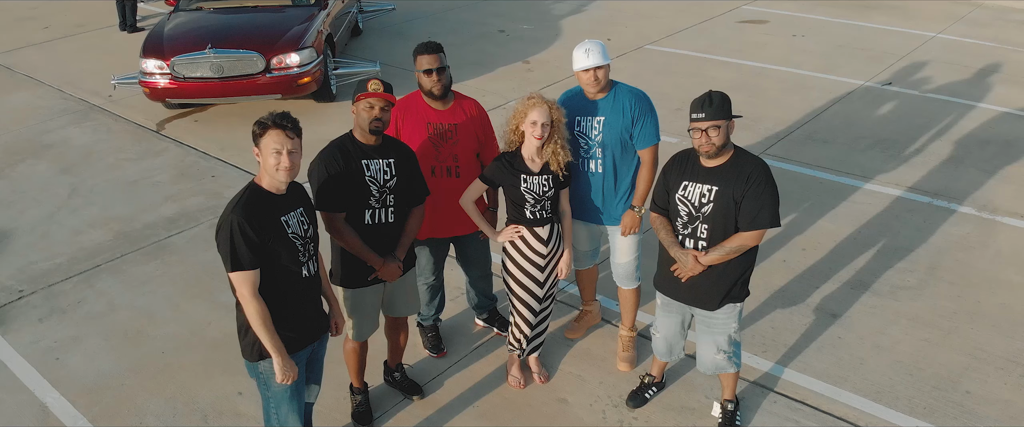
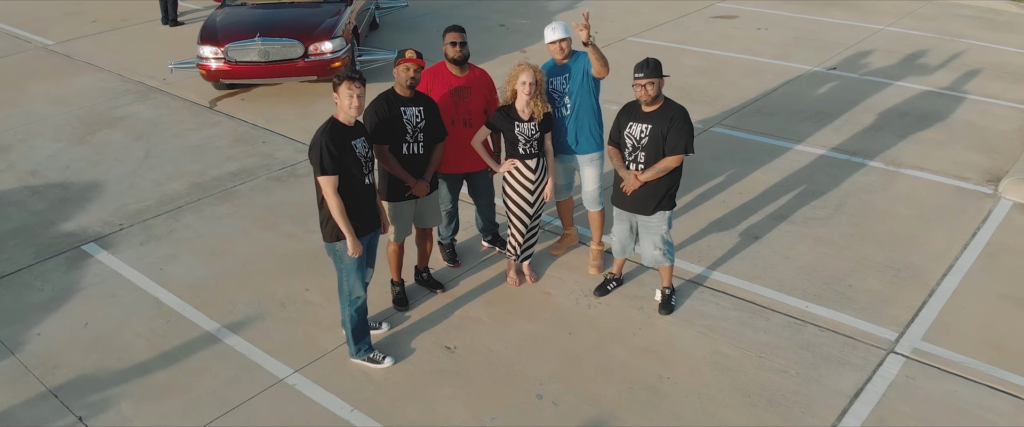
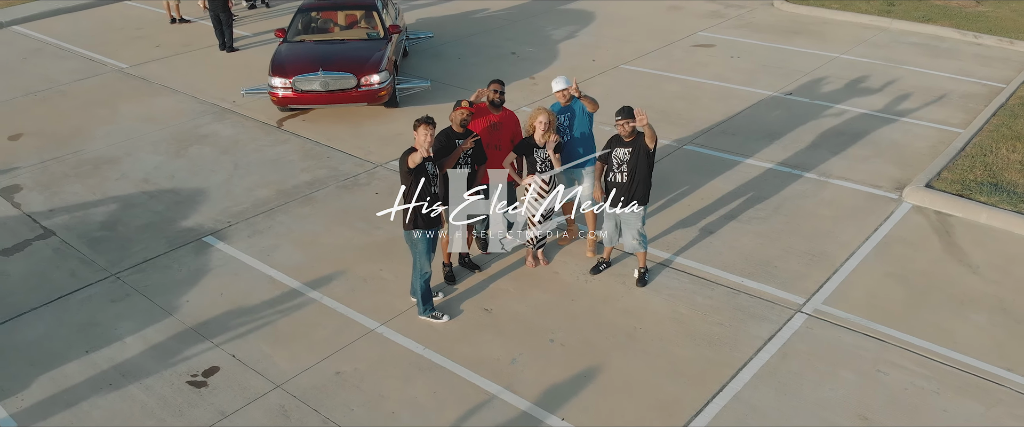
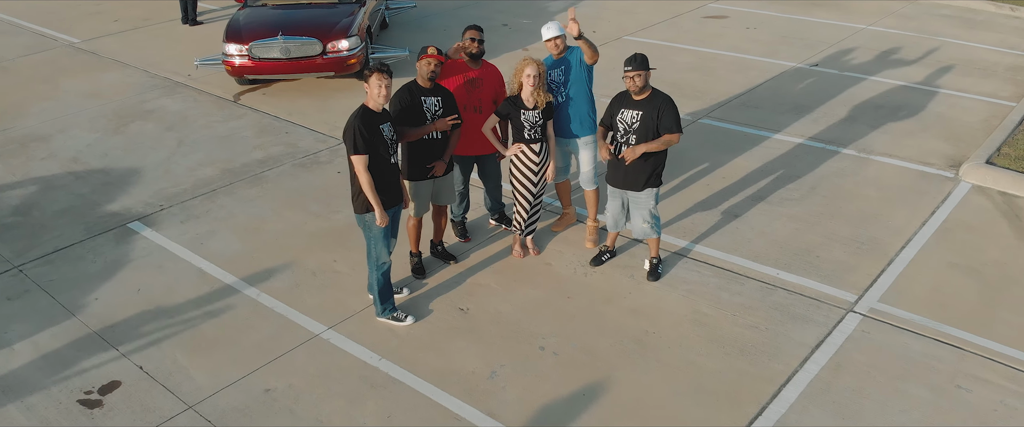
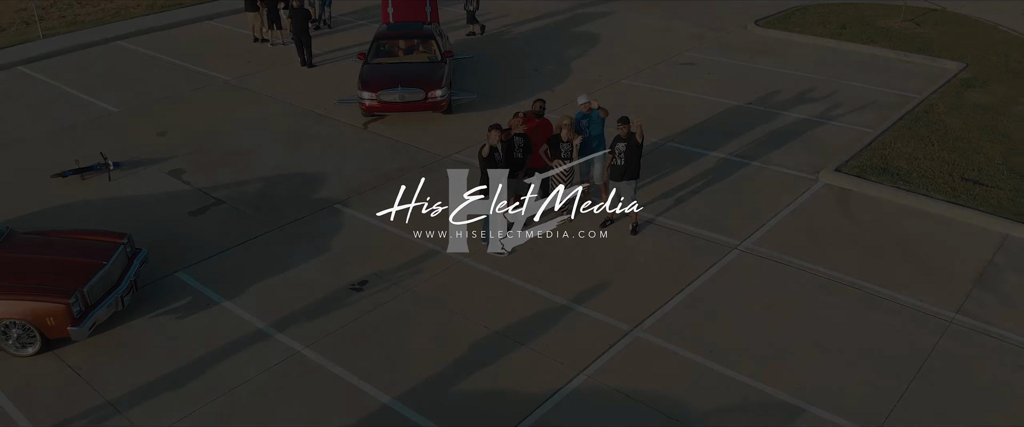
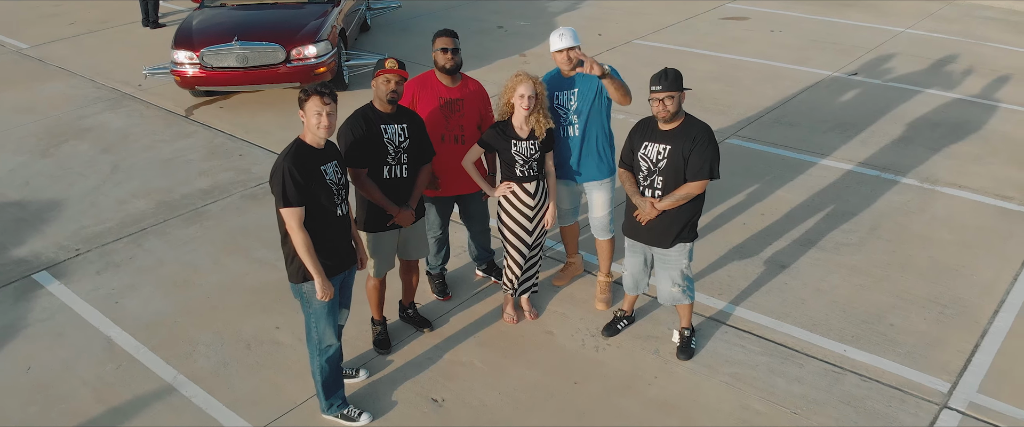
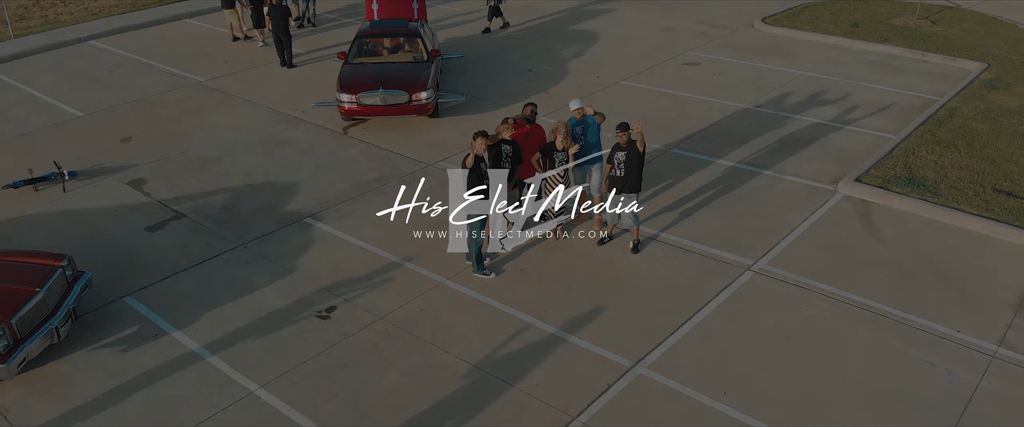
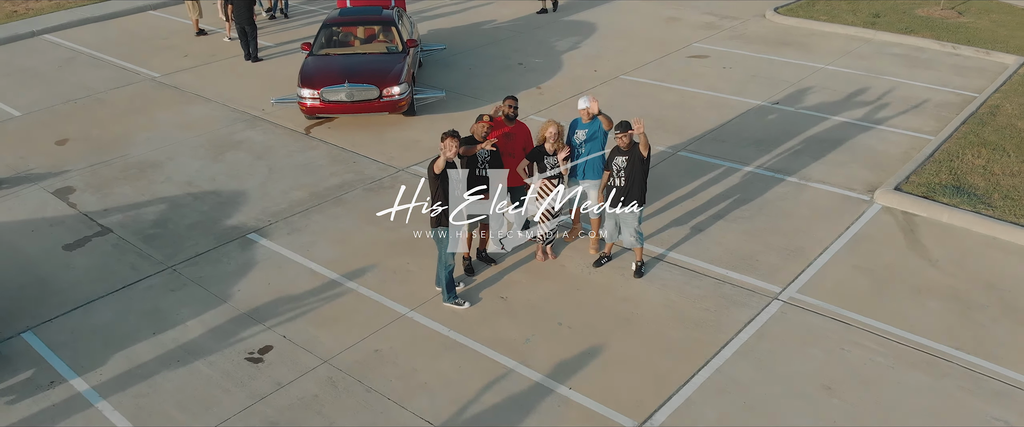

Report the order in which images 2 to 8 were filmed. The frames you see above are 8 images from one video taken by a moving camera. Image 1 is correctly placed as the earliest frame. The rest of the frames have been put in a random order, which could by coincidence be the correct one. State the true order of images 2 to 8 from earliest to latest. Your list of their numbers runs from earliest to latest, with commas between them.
6, 2, 4, 3, 8, 7, 5
